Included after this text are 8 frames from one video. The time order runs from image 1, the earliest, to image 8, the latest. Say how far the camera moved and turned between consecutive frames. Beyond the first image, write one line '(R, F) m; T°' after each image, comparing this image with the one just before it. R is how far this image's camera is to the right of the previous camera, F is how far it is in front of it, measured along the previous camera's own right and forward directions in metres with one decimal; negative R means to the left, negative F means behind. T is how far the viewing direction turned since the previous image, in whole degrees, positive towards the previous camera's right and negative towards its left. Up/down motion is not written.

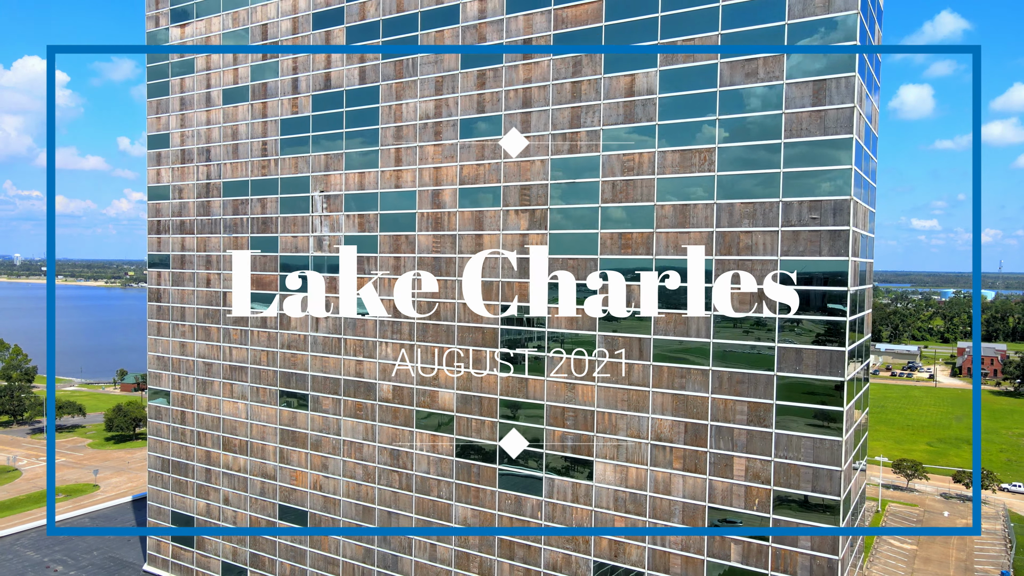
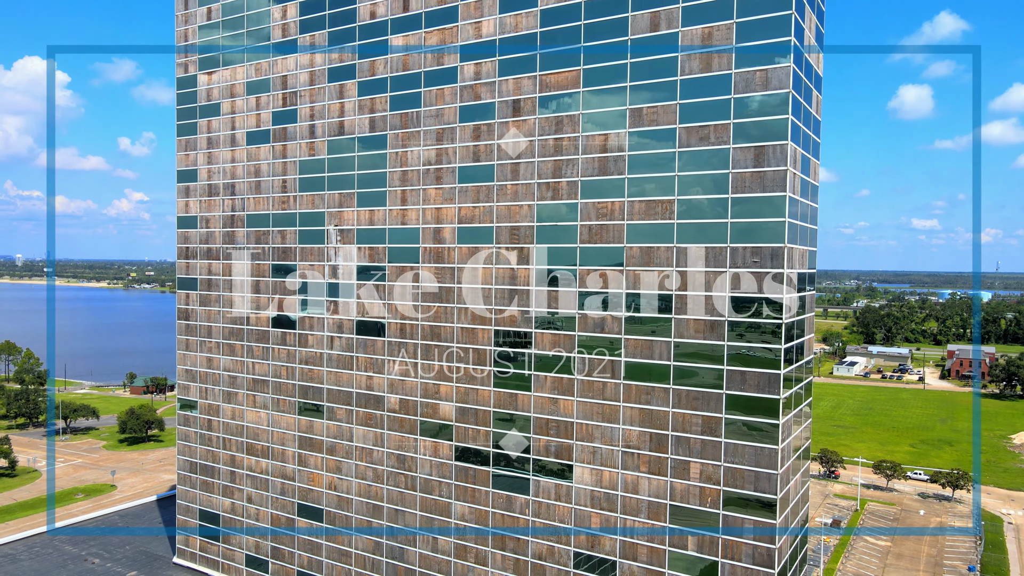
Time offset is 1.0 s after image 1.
(+0.4, -3.5) m; 0°
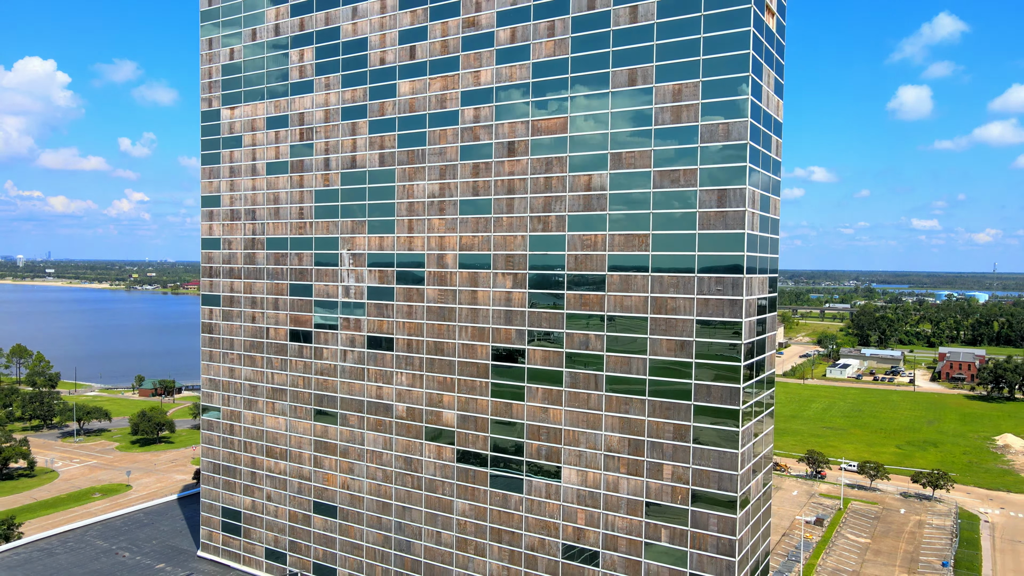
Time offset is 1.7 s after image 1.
(+0.3, -3.3) m; 0°
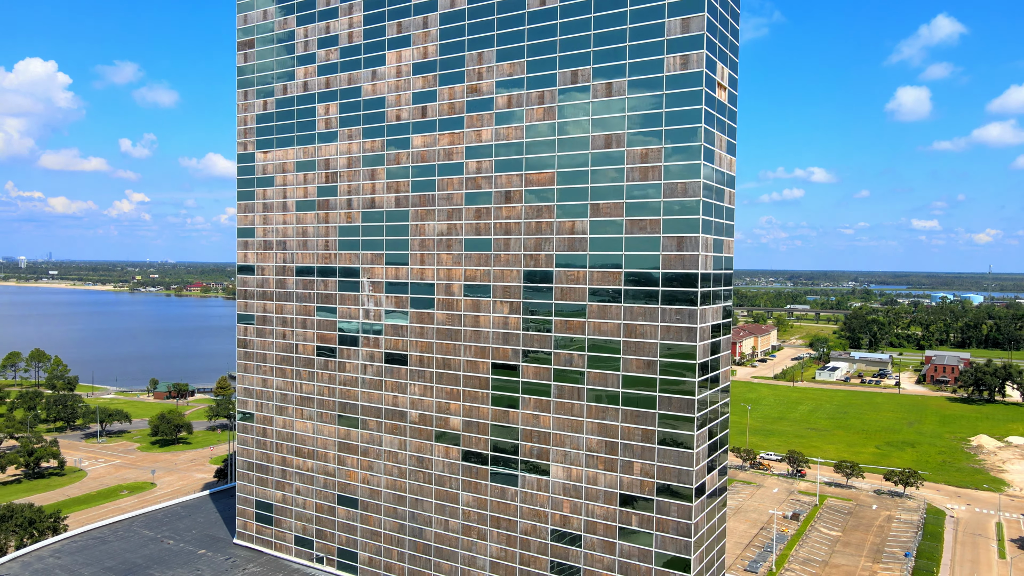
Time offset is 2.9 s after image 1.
(+0.2, -5.6) m; 0°
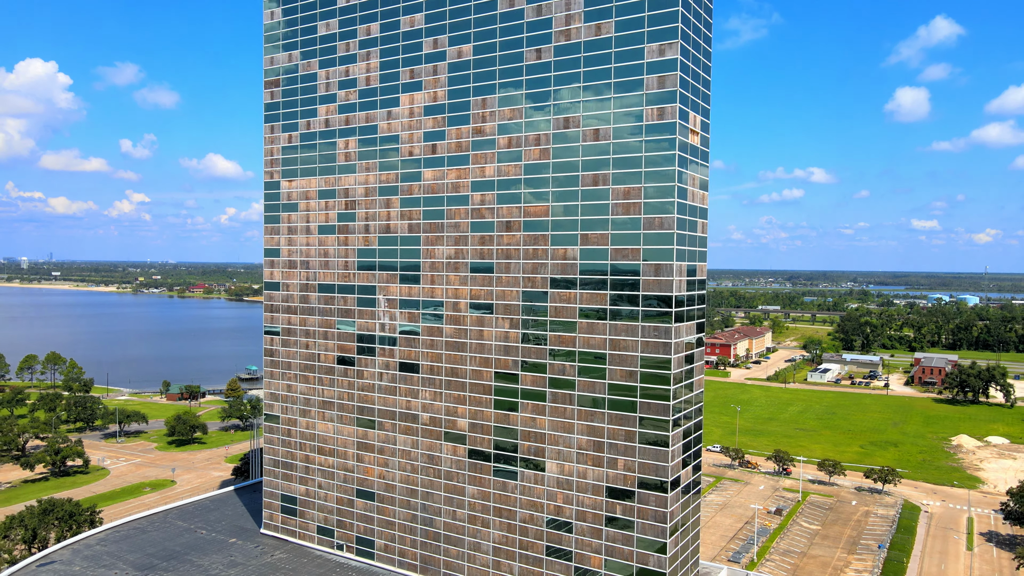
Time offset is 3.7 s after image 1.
(0.0, -4.9) m; 0°
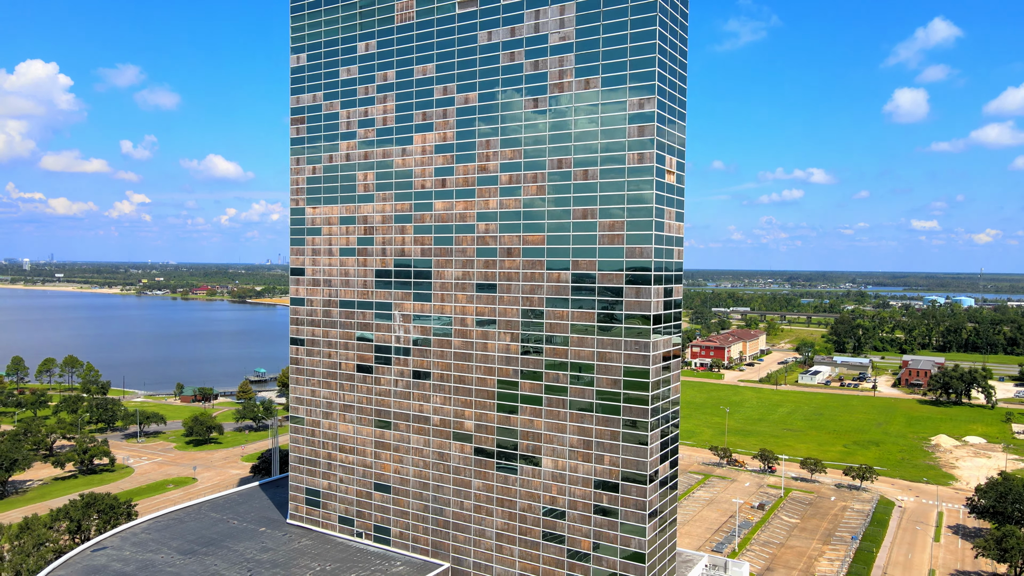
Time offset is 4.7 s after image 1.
(0.0, -5.8) m; 0°
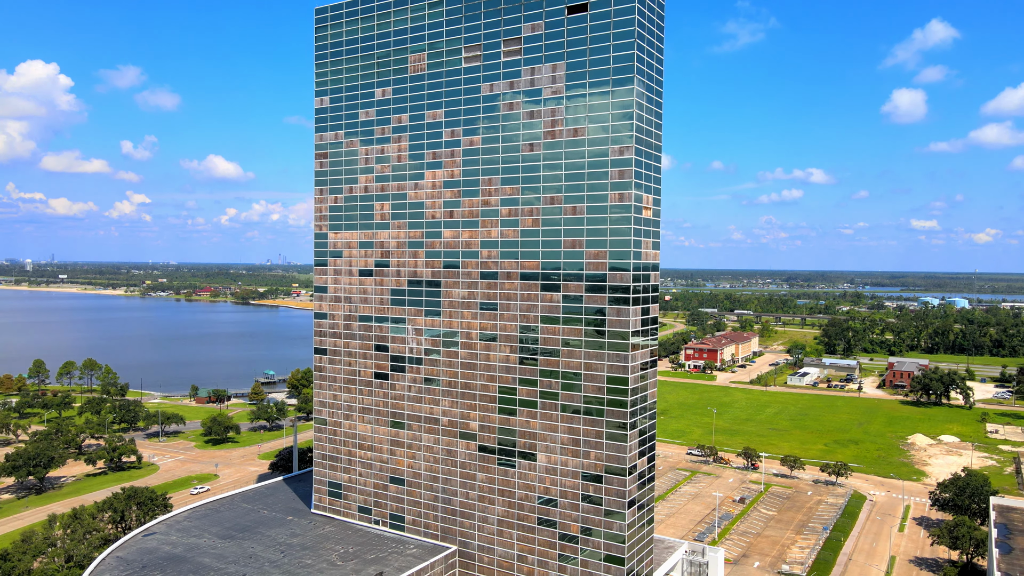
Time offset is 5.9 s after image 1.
(+0.1, -7.1) m; 0°
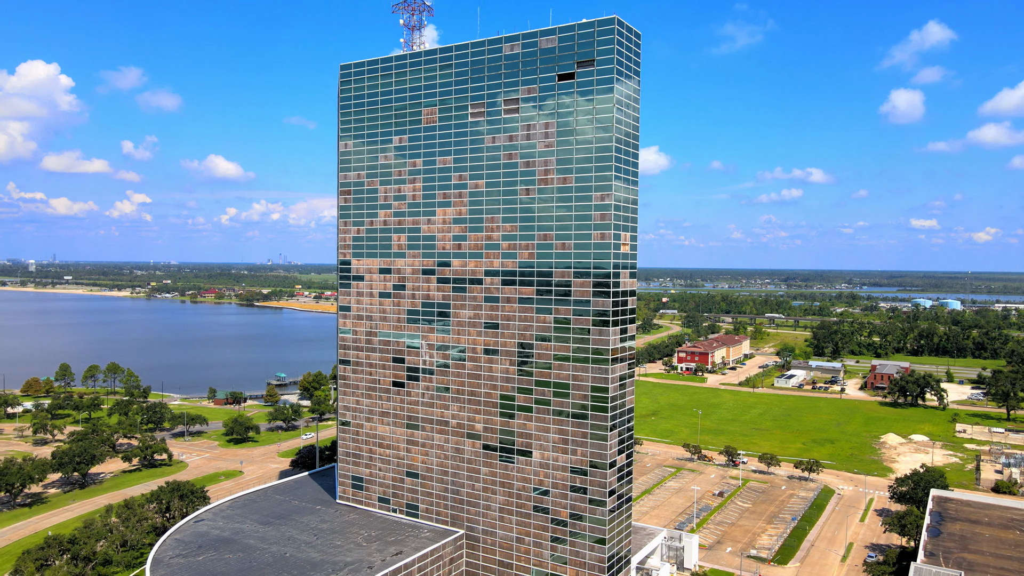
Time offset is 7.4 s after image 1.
(+0.1, -9.3) m; 0°
